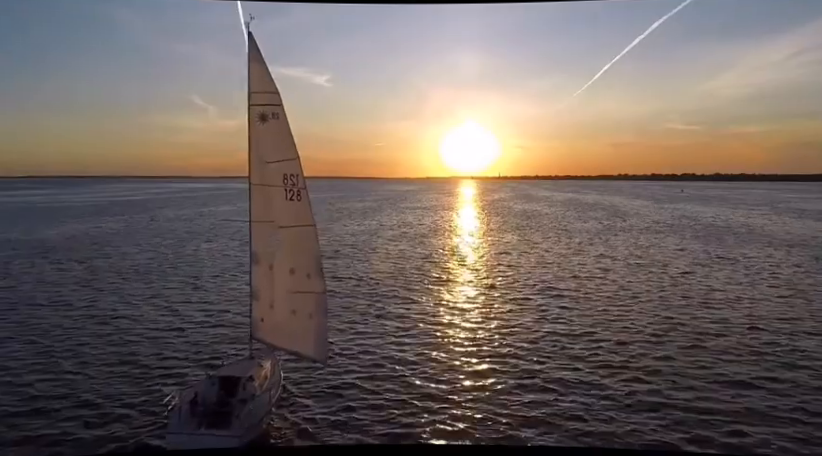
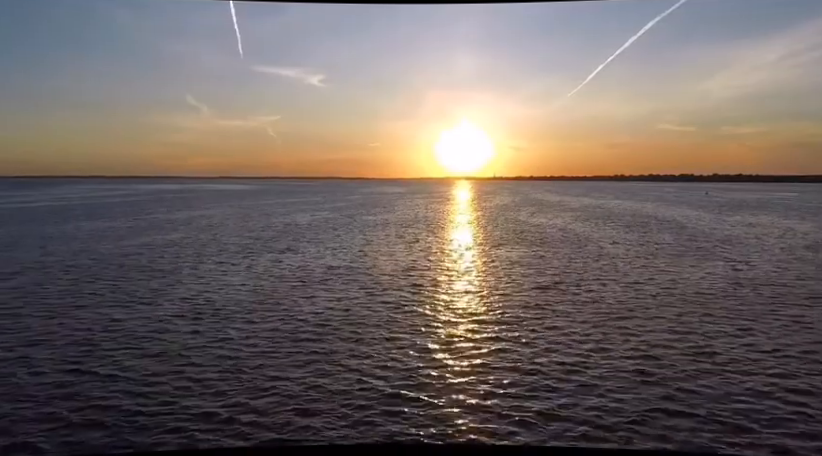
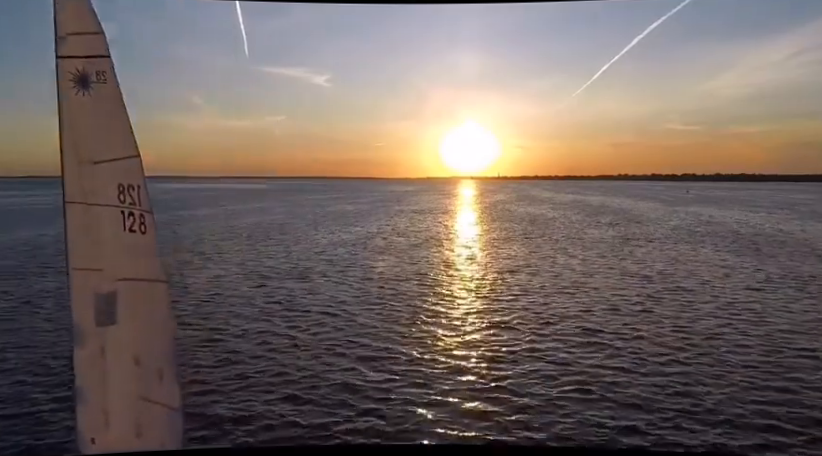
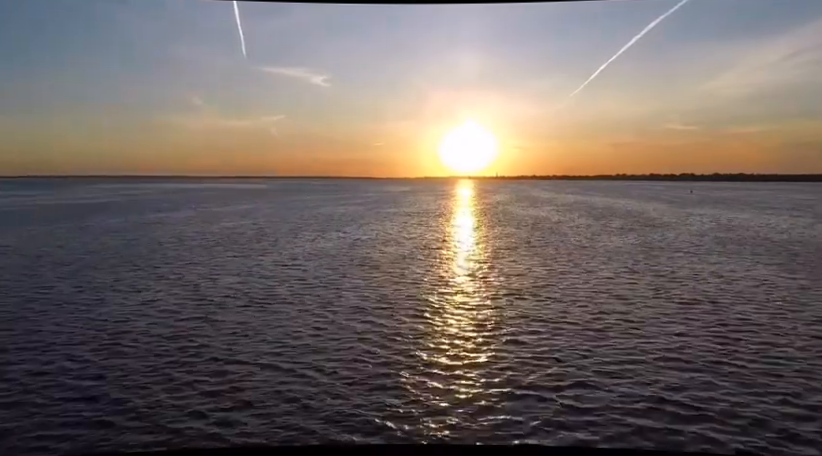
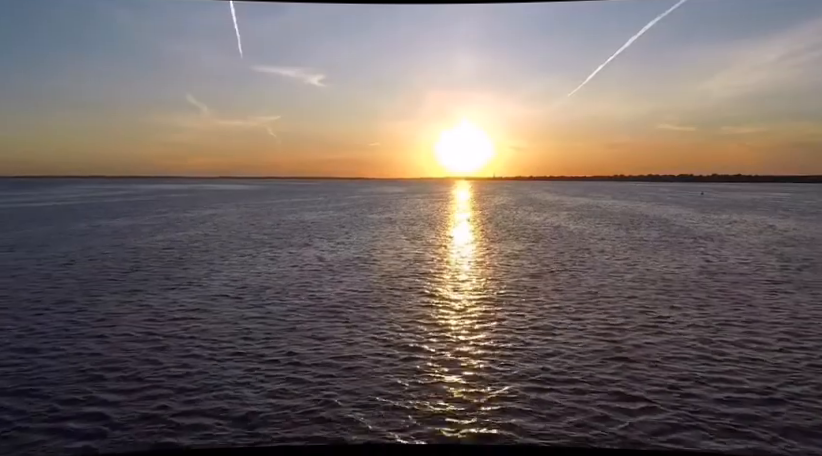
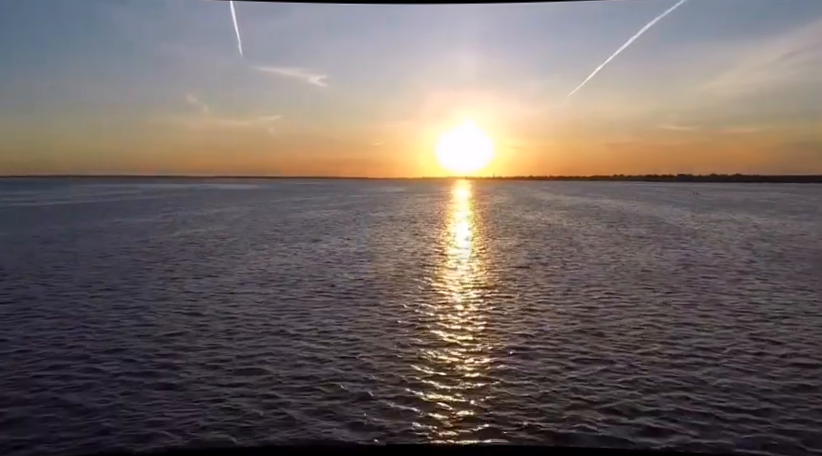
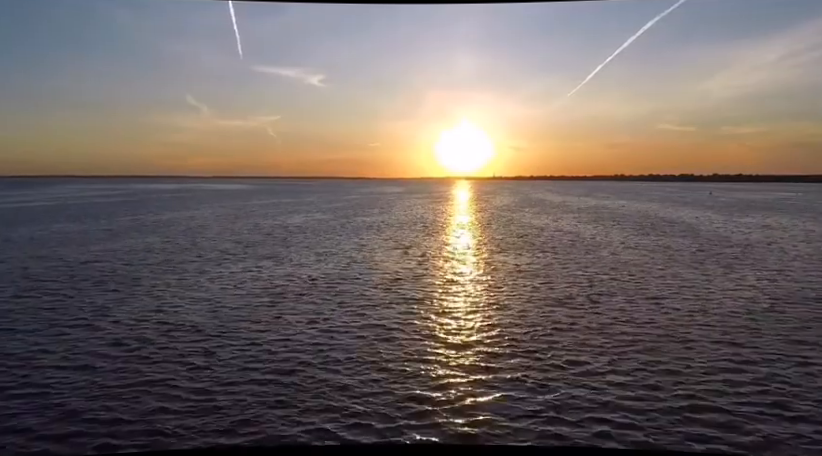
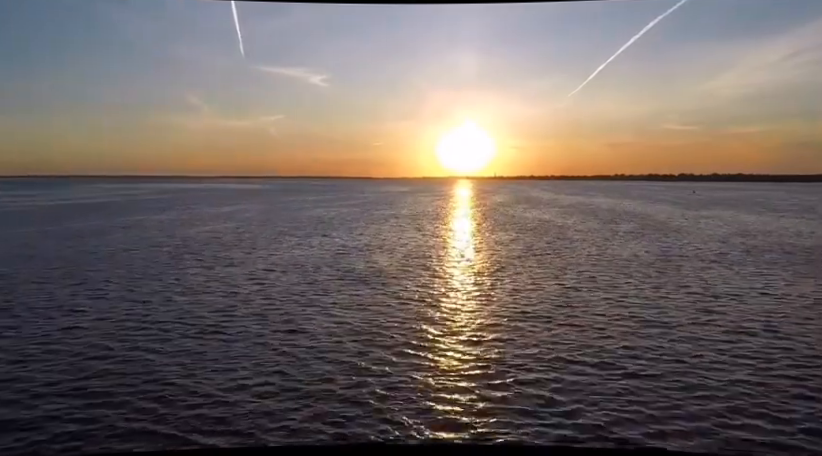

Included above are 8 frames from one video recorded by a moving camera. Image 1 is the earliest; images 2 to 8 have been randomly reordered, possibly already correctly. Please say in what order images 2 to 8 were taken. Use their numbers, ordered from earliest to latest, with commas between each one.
3, 4, 8, 6, 5, 2, 7
